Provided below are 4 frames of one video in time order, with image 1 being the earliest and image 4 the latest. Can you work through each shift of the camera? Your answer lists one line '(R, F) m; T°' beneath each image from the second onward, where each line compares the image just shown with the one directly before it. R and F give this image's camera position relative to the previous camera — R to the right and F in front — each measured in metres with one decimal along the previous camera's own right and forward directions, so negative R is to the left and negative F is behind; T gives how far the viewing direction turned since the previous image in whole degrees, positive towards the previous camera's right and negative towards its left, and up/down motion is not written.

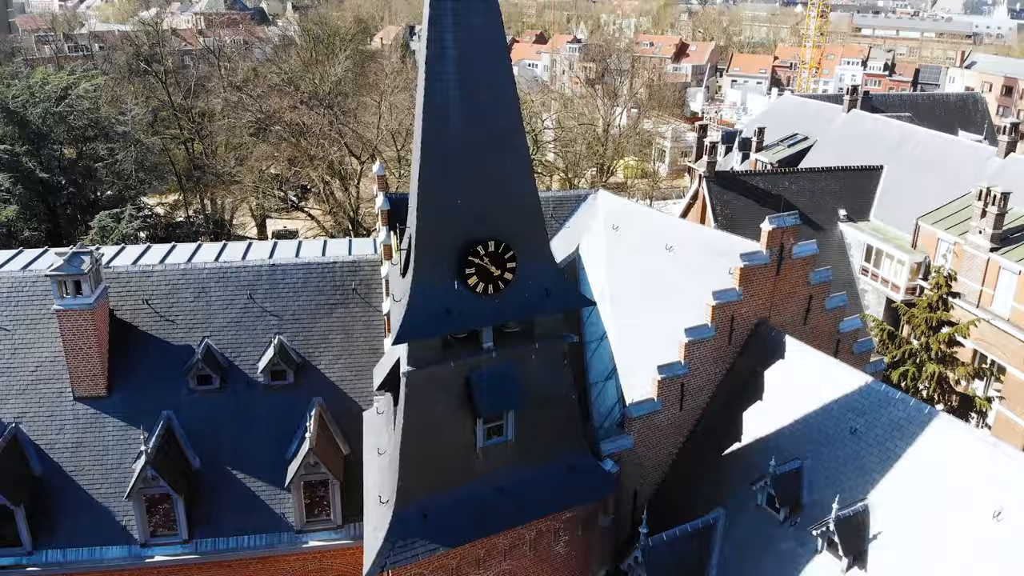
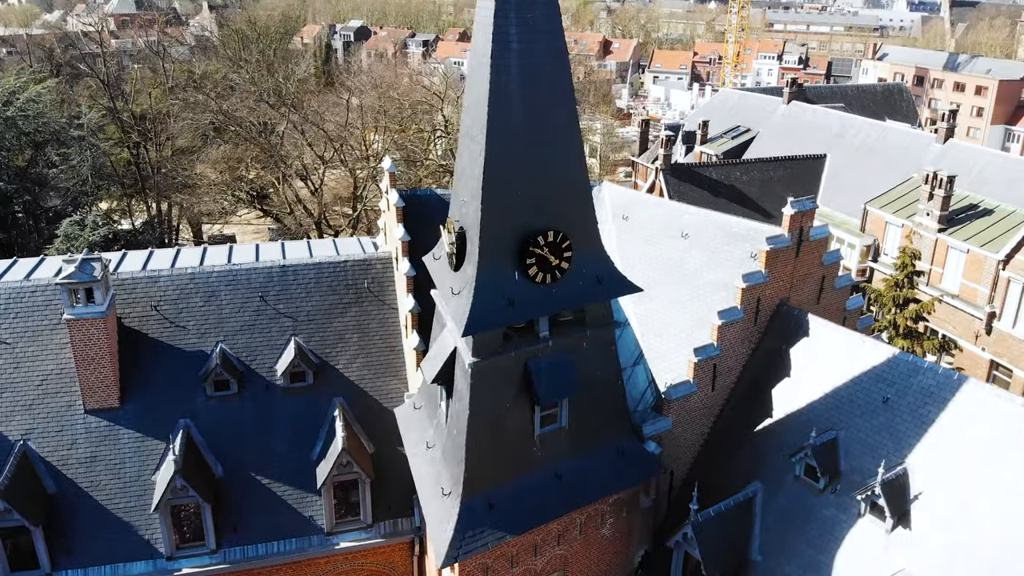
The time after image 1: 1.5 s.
(-2.1, -0.1) m; +6°
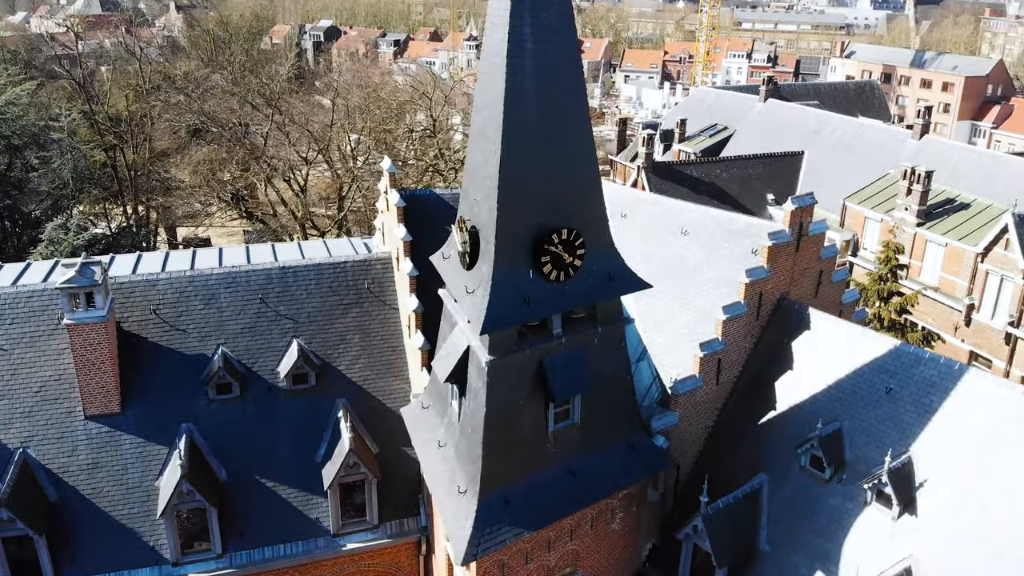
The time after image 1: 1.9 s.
(-0.7, -0.1) m; +2°
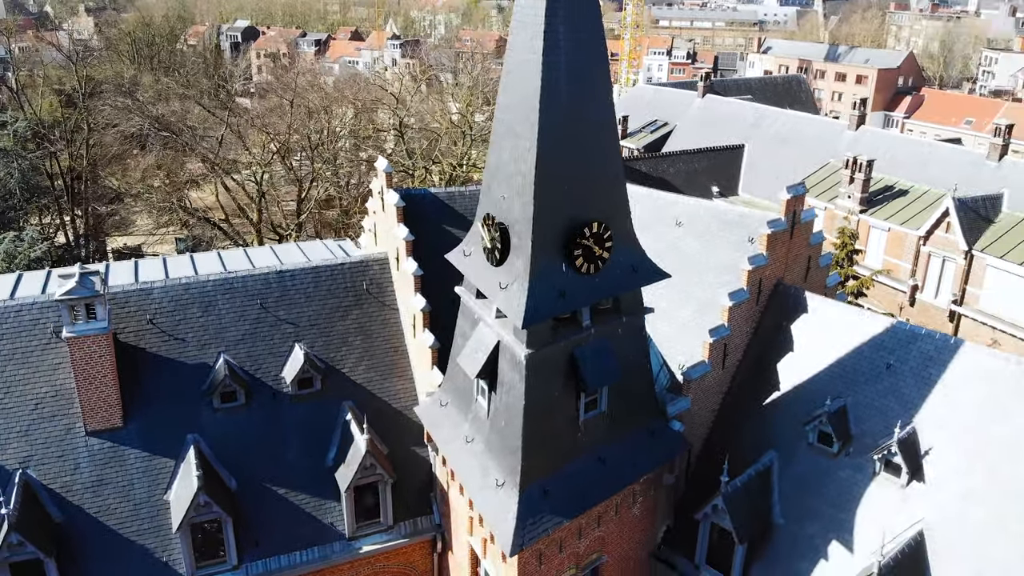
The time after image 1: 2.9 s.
(-1.7, -0.1) m; +6°
